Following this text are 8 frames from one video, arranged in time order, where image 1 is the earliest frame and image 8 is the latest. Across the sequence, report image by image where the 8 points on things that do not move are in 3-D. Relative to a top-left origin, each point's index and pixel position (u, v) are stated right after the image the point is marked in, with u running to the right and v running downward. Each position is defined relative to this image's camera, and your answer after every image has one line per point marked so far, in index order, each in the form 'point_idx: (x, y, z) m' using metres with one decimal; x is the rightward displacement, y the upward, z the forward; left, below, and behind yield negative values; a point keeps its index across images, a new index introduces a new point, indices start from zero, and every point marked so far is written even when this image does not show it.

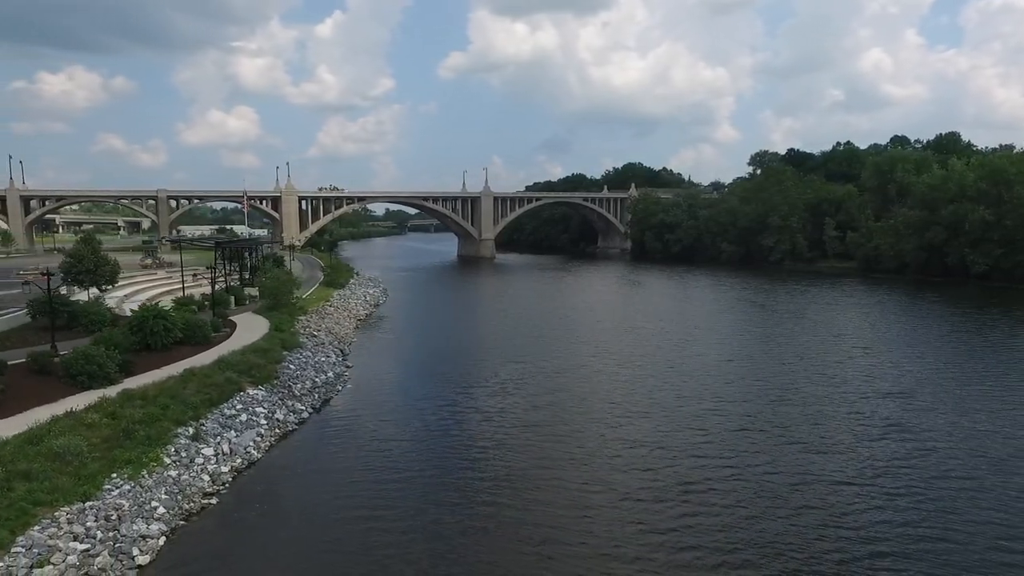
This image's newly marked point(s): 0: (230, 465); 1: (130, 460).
0: (-7.4, -4.6, +17.0) m
1: (-8.9, -4.0, +15.2) m
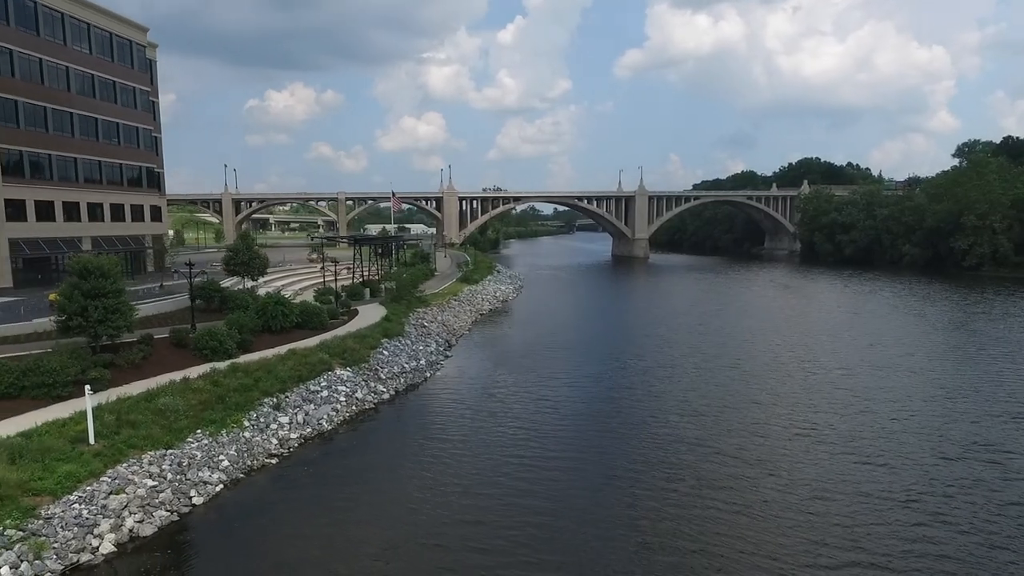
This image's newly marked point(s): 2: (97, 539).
0: (-6.4, -4.3, +19.7) m
1: (-8.4, -3.7, +18.3) m
2: (-8.3, -5.0, +13.0) m
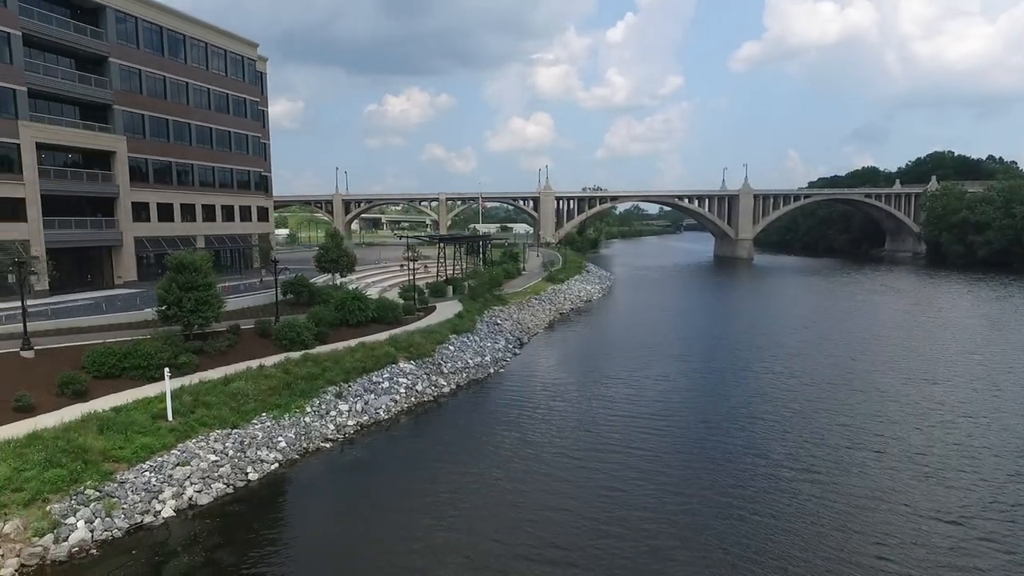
0: (-5.0, -4.2, +21.0) m
1: (-7.1, -3.6, +19.9) m
2: (-7.9, -4.8, +14.6) m
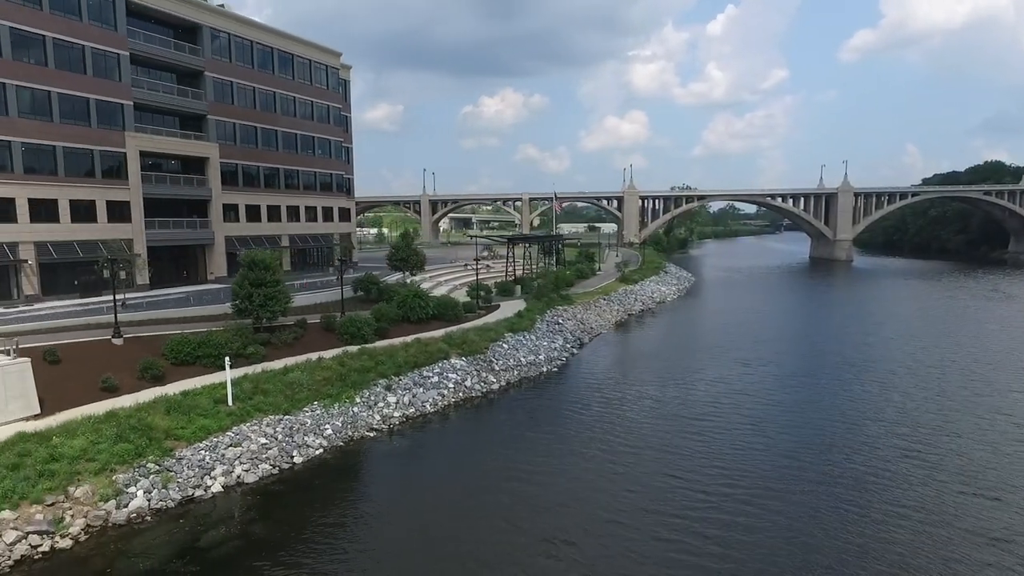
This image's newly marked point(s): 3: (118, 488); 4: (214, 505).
0: (-3.6, -4.2, +22.0) m
1: (-5.9, -3.5, +21.2) m
2: (-7.5, -4.7, +16.1) m
3: (-9.0, -4.5, +14.8) m
4: (-7.0, -5.1, +15.3) m
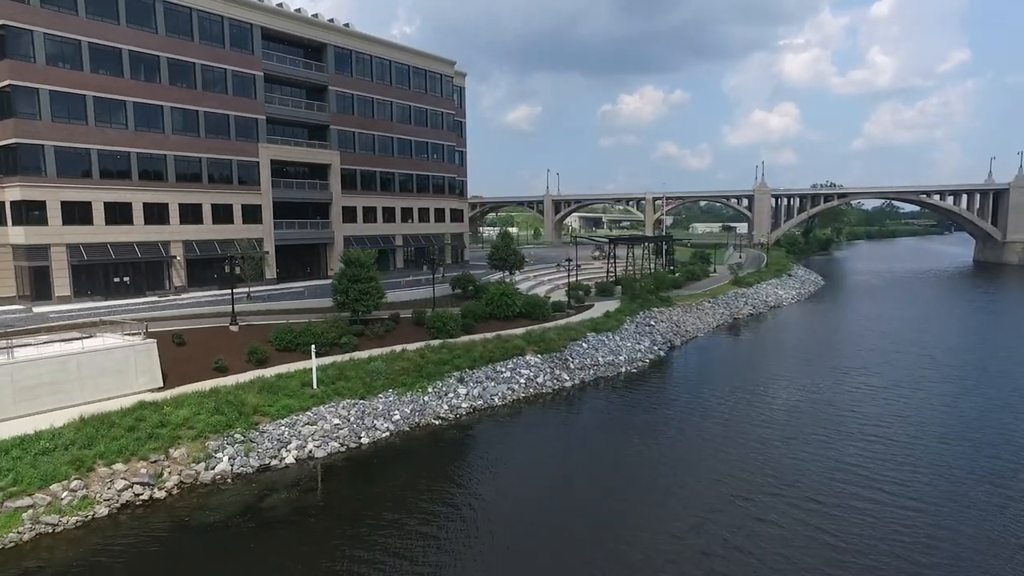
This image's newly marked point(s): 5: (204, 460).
0: (-1.4, -4.1, +23.3) m
1: (-3.8, -3.4, +23.0) m
2: (-6.3, -4.6, +18.3) m
3: (-8.1, -4.4, +17.4) m
4: (-6.1, -5.0, +17.5) m
5: (-8.1, -4.5, +17.1) m
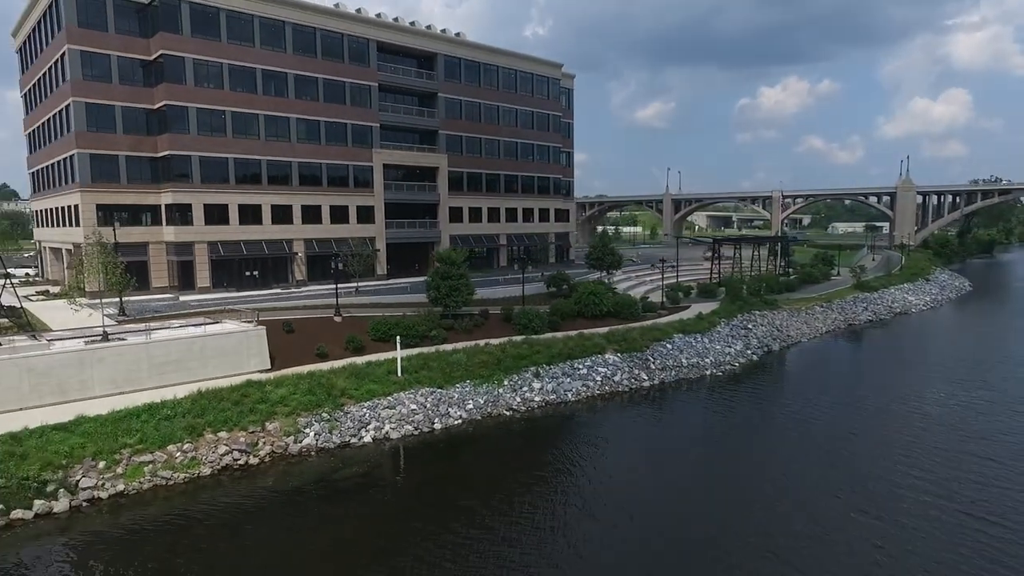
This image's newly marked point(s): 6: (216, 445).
0: (+1.2, -4.1, +24.2) m
1: (-1.1, -3.3, +24.3) m
2: (-4.5, -4.4, +20.2) m
3: (-6.4, -4.2, +19.6) m
4: (-4.5, -4.8, +19.4) m
5: (-6.5, -4.3, +19.4) m
6: (-8.3, -4.4, +18.3) m
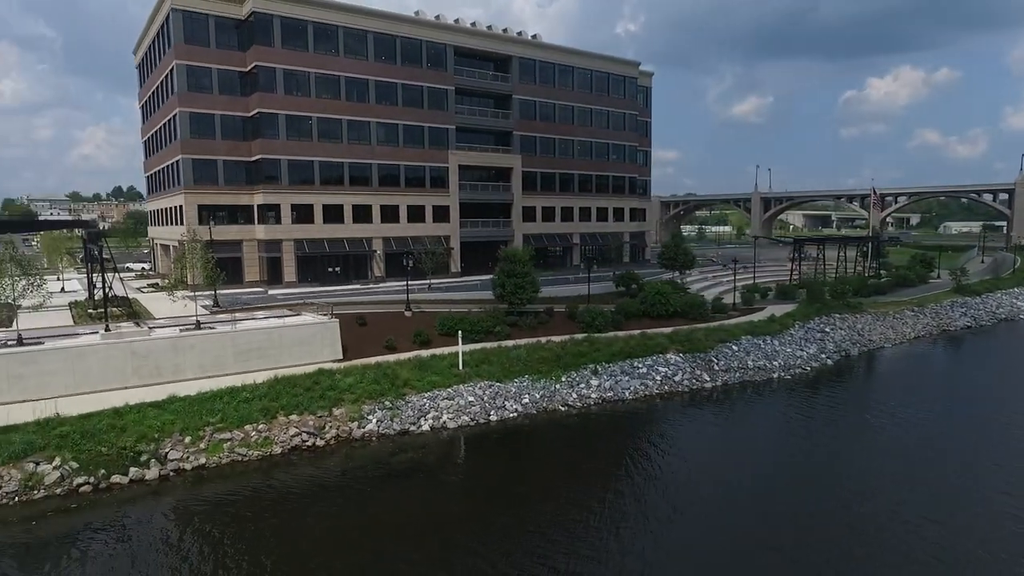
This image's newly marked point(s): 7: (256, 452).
0: (+3.4, -4.0, +24.4) m
1: (+1.1, -3.2, +24.9) m
2: (-2.9, -4.3, +21.3) m
3: (-4.8, -4.0, +20.9) m
4: (-2.9, -4.7, +20.4) m
5: (-4.9, -4.2, +20.7) m
6: (-6.8, -4.2, +19.9) m
7: (-7.4, -4.7, +18.9) m
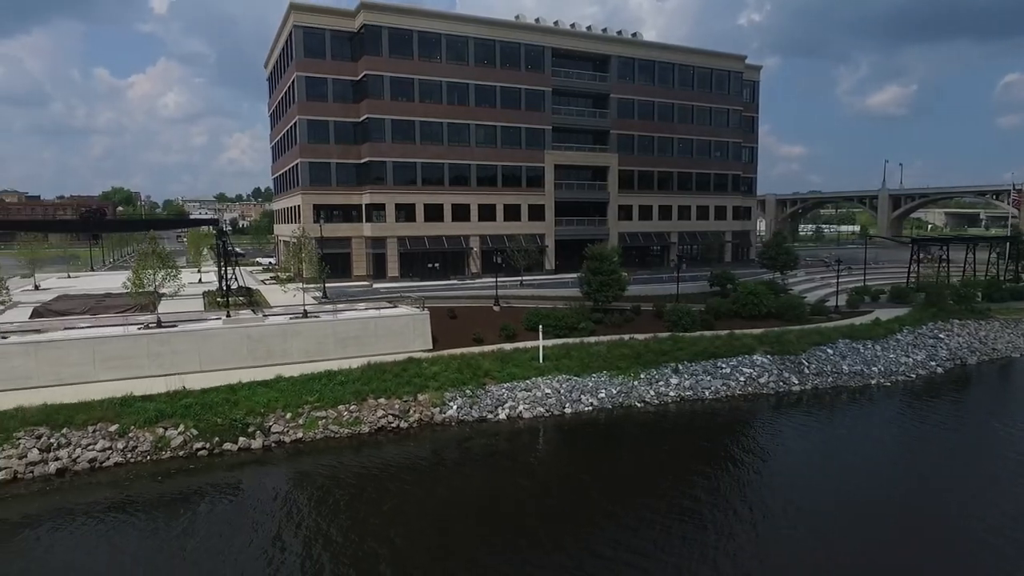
0: (+6.3, -4.0, +24.4) m
1: (+4.2, -3.1, +25.2) m
2: (-0.4, -4.1, +22.3) m
3: (-2.3, -3.8, +22.3) m
4: (-0.6, -4.5, +21.5) m
5: (-2.5, -4.0, +22.1) m
6: (-4.5, -4.0, +21.6) m
7: (-5.2, -4.5, +20.7) m
